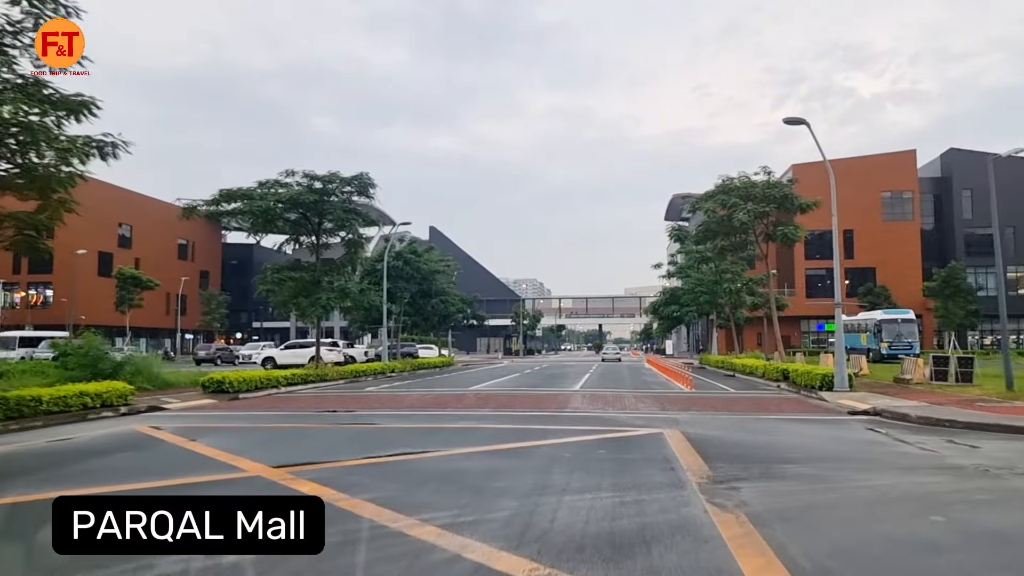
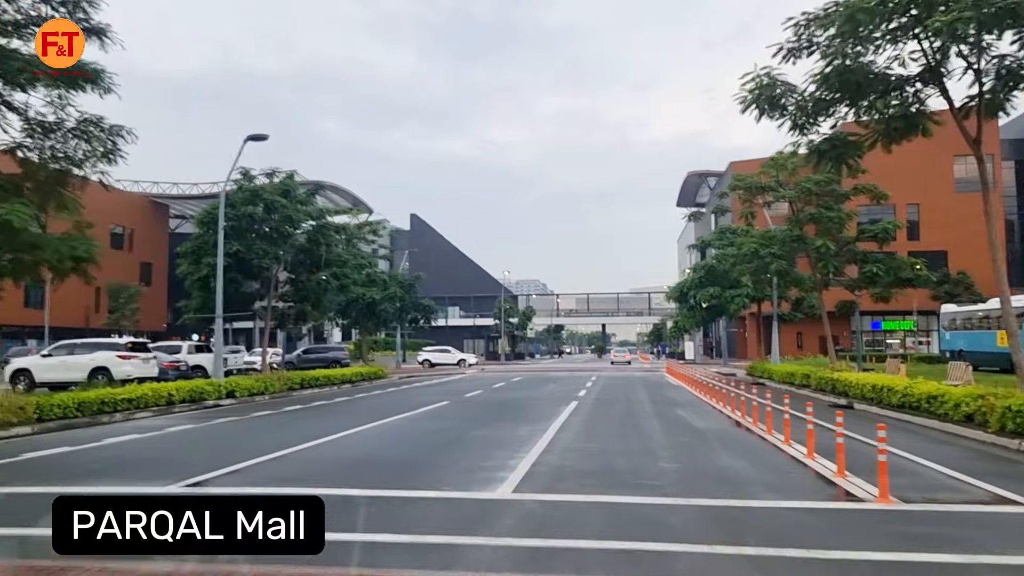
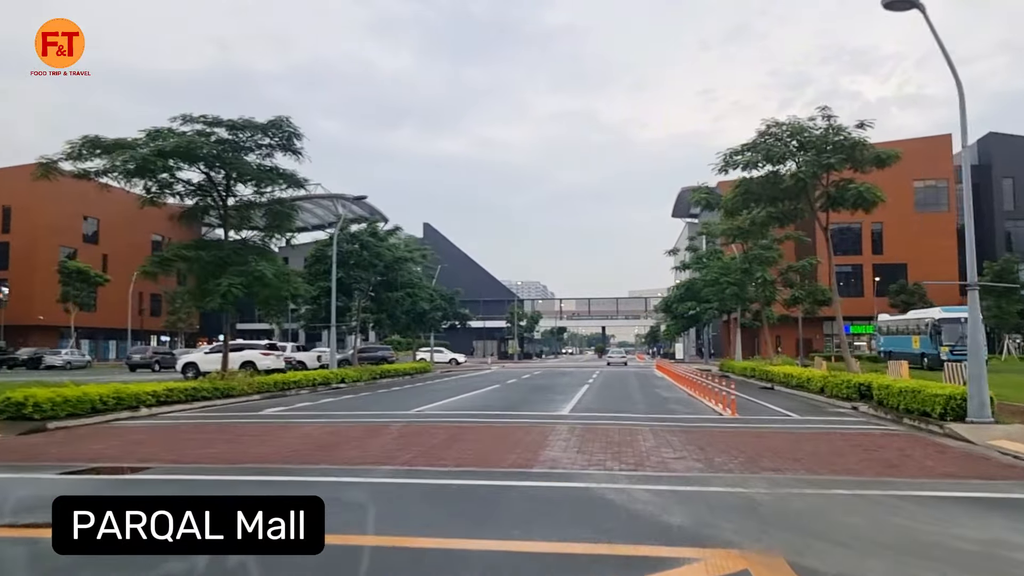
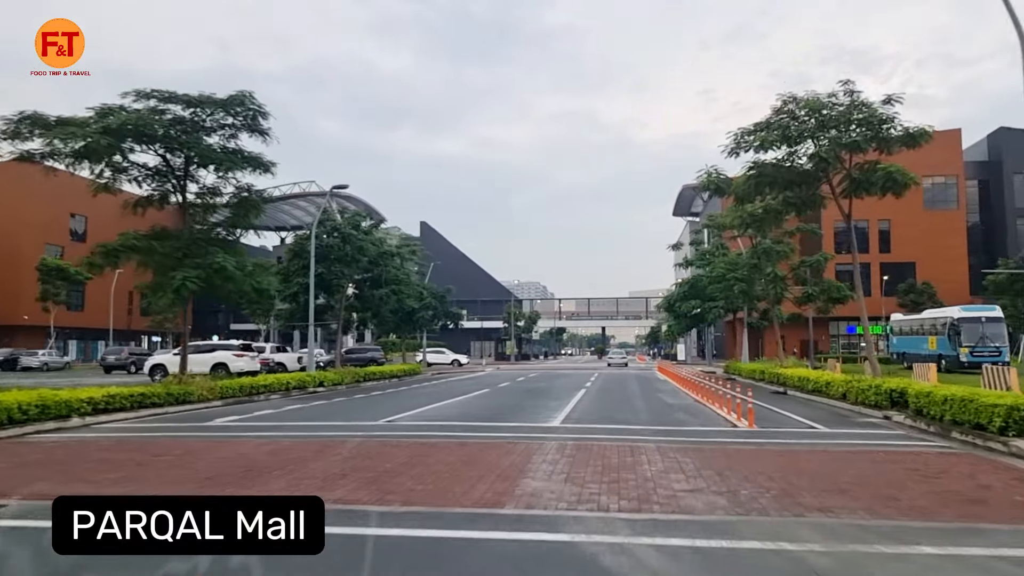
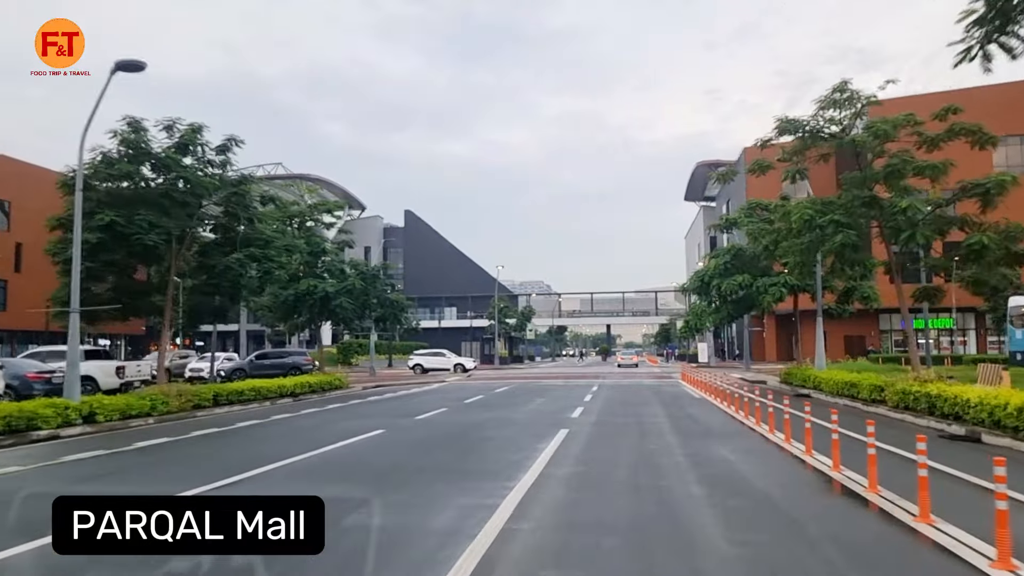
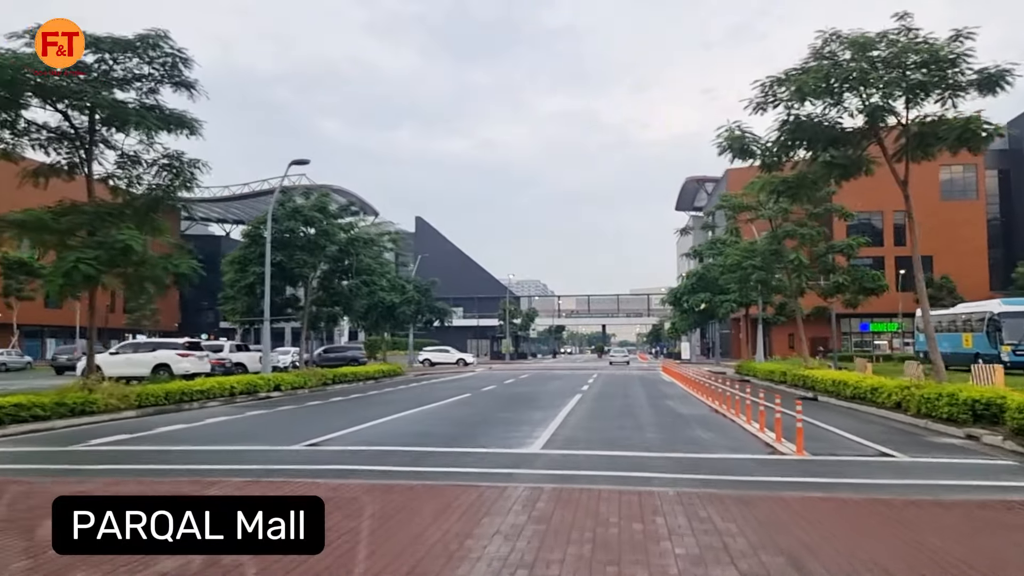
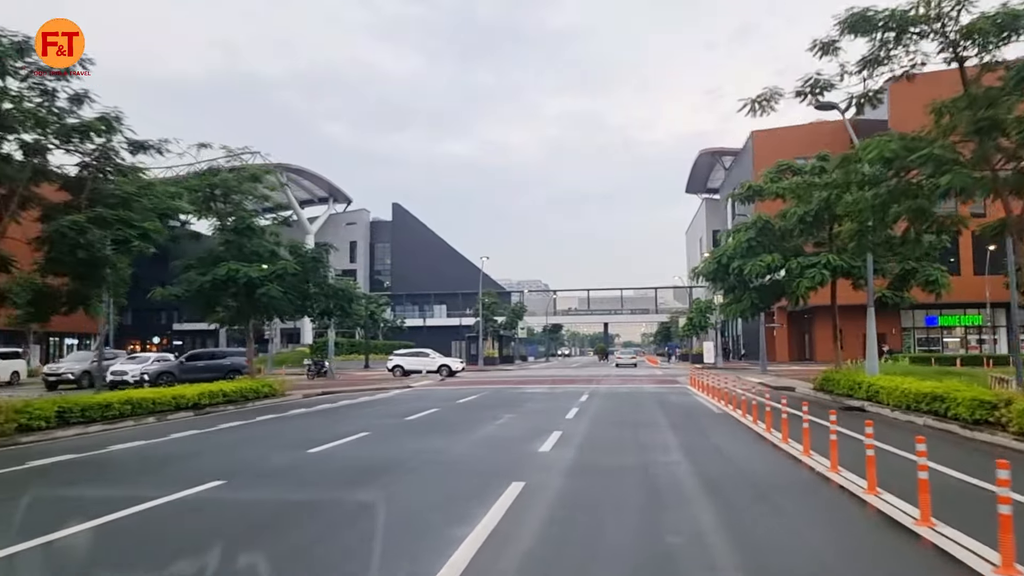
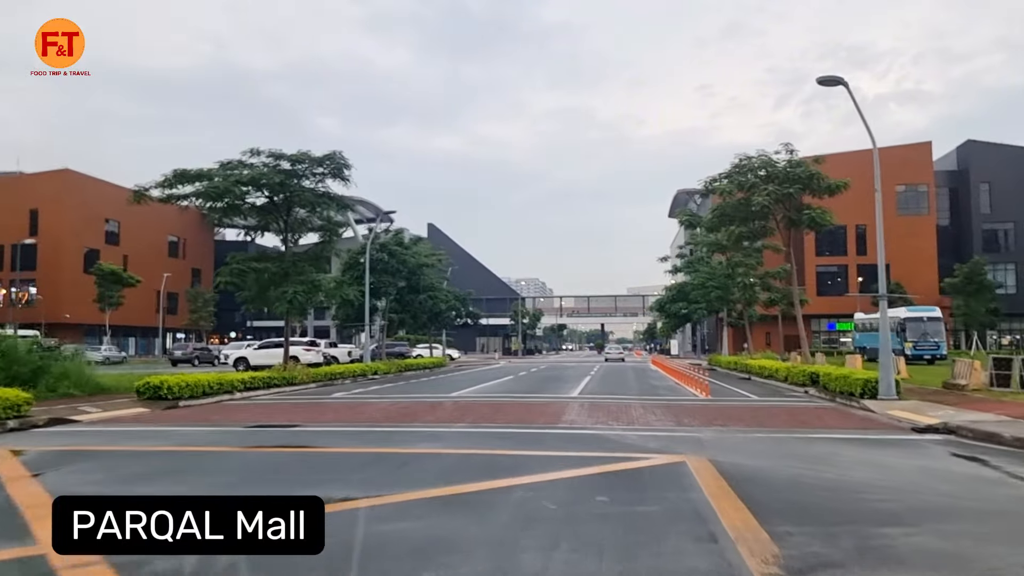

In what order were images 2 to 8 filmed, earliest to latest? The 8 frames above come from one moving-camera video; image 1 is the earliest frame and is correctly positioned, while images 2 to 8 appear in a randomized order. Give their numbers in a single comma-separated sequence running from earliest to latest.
8, 3, 4, 6, 2, 5, 7
